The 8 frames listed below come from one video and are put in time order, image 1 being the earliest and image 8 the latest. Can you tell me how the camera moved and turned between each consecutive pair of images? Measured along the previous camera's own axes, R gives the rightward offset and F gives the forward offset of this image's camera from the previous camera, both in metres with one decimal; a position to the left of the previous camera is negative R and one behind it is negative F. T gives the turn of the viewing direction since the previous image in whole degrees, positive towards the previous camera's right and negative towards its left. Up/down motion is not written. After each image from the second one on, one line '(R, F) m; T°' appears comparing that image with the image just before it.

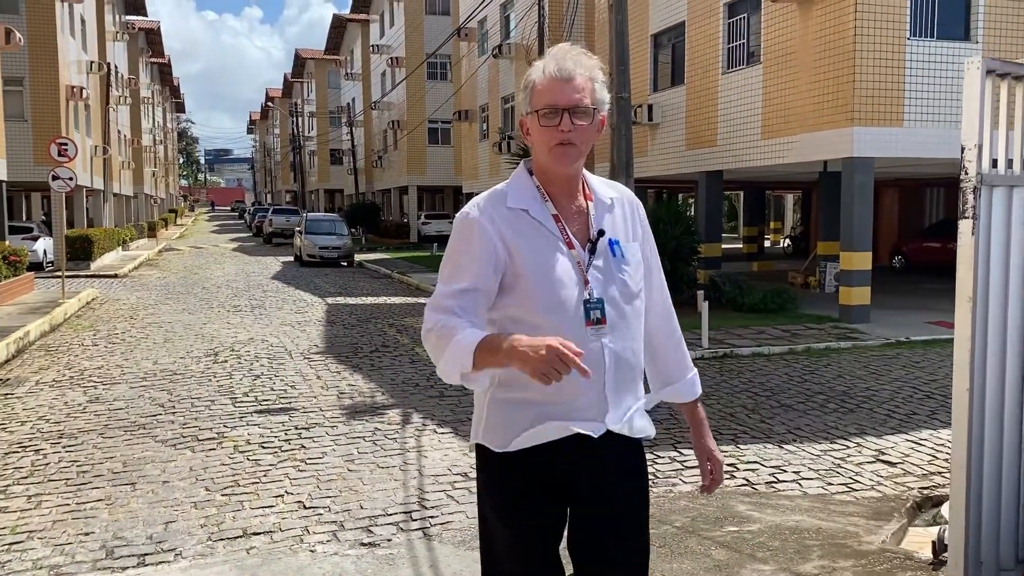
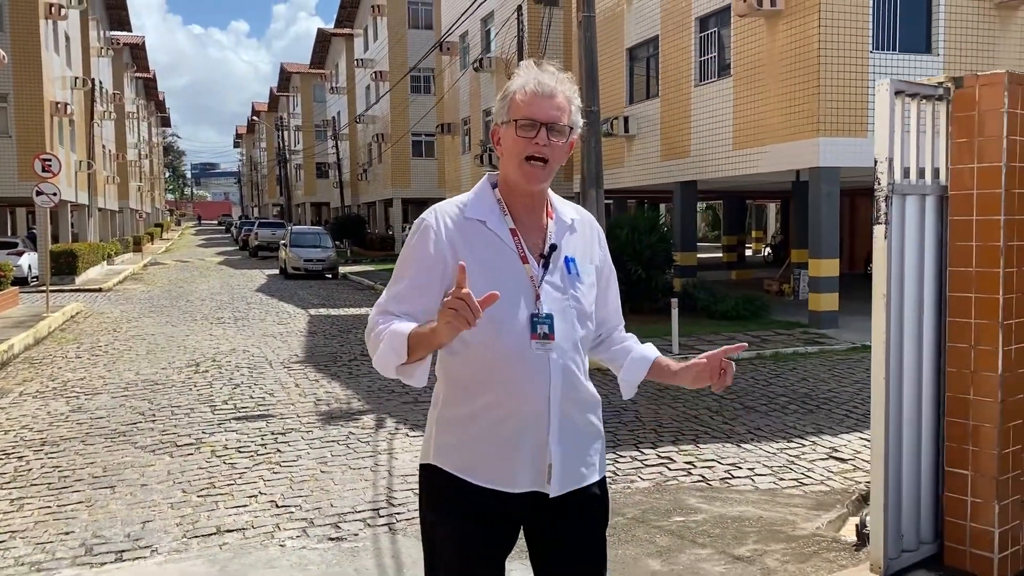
(+0.2, -0.3) m; +1°
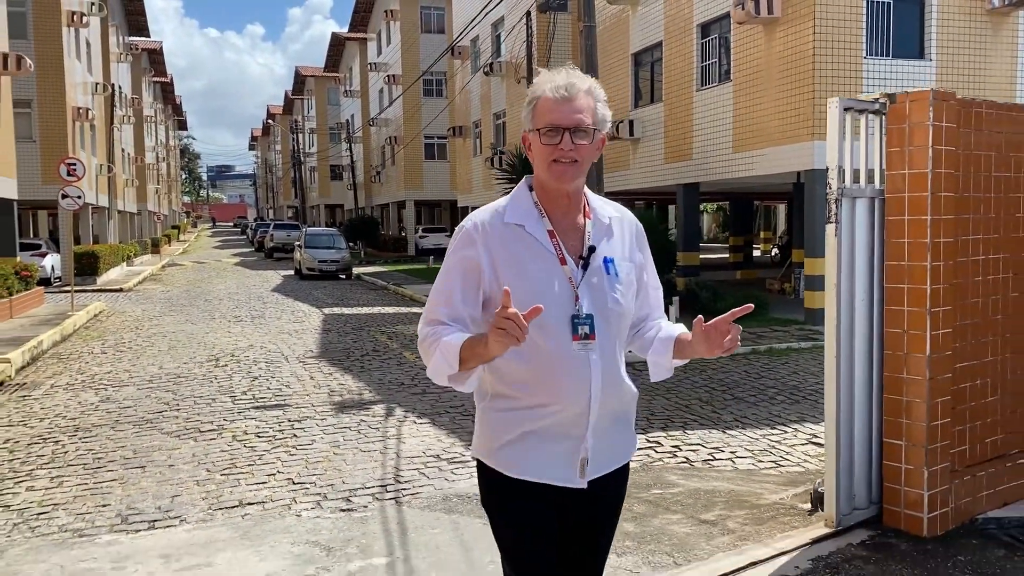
(+0.1, -0.5) m; -1°
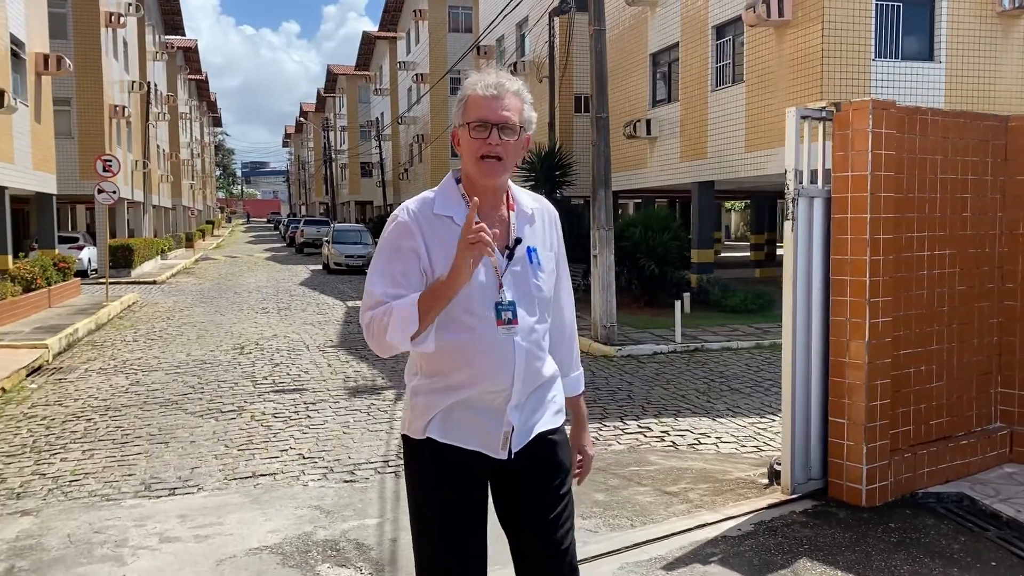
(+0.3, -0.4) m; -2°
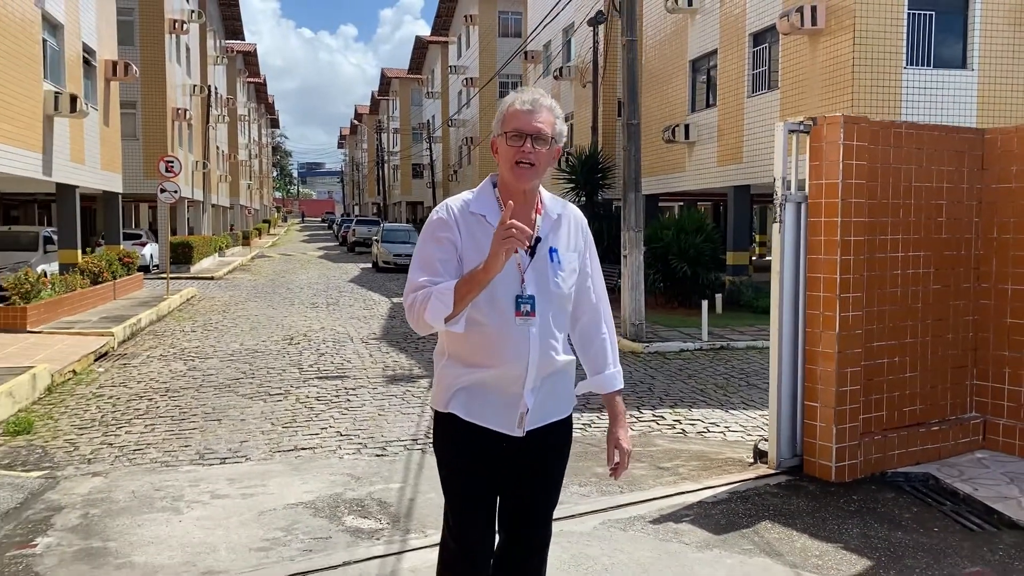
(+0.2, -0.5) m; -3°
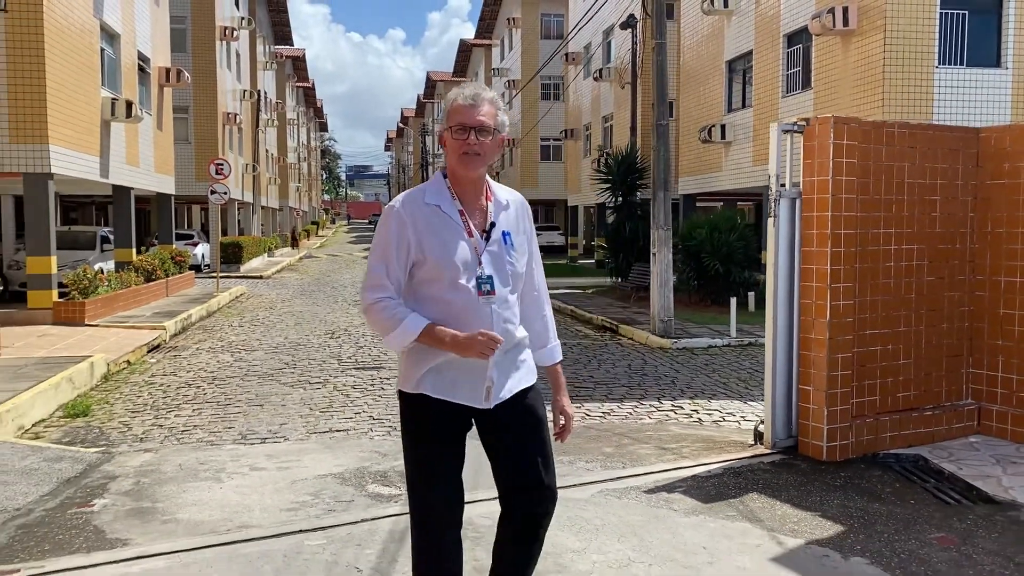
(+0.2, -0.4) m; -3°
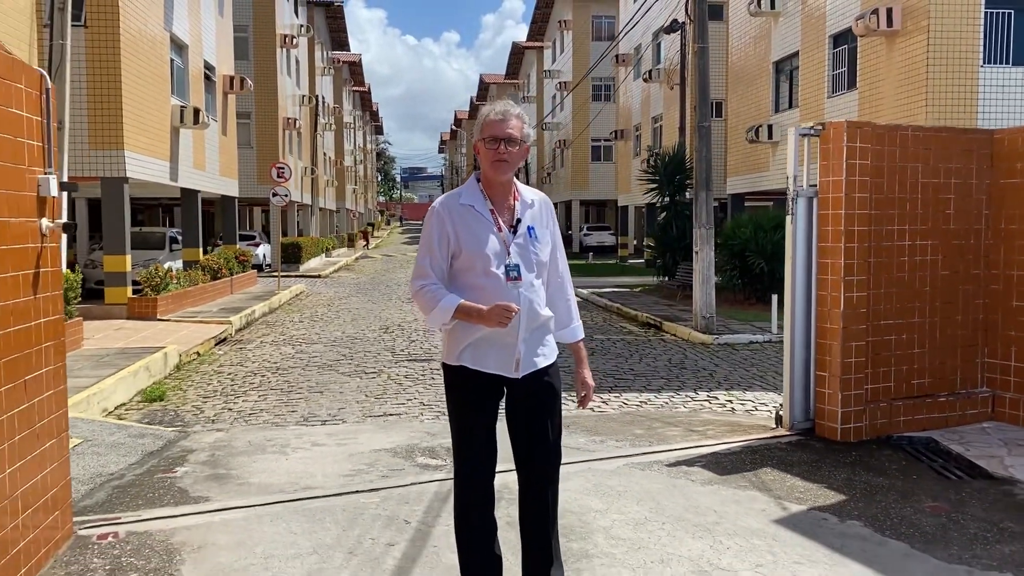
(+0.1, -0.5) m; -3°
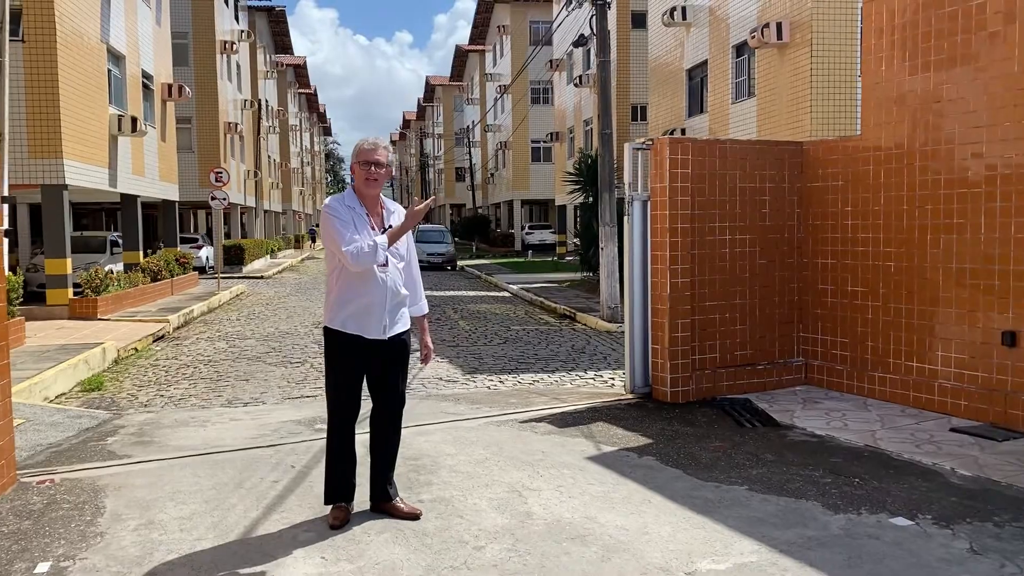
(+0.5, -1.0) m; +3°
